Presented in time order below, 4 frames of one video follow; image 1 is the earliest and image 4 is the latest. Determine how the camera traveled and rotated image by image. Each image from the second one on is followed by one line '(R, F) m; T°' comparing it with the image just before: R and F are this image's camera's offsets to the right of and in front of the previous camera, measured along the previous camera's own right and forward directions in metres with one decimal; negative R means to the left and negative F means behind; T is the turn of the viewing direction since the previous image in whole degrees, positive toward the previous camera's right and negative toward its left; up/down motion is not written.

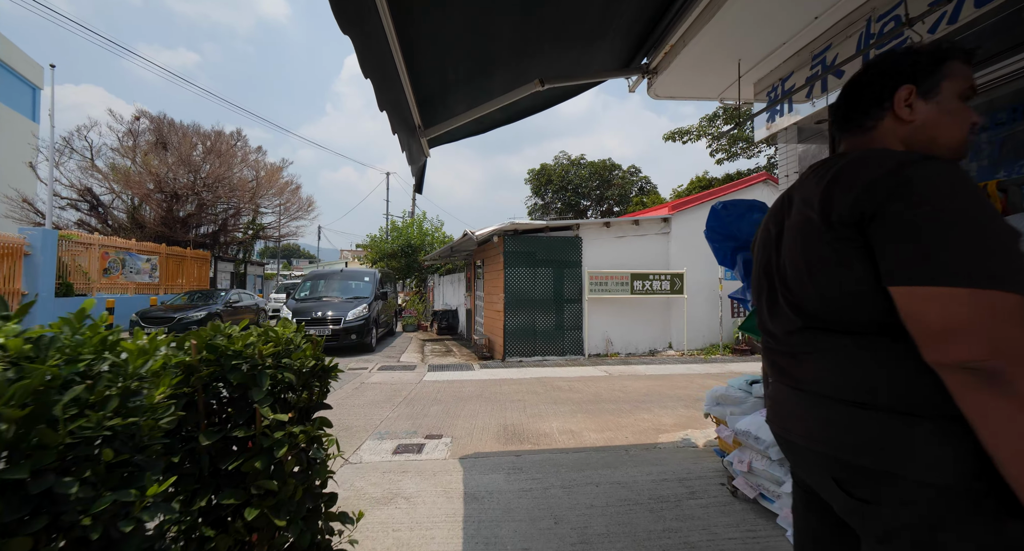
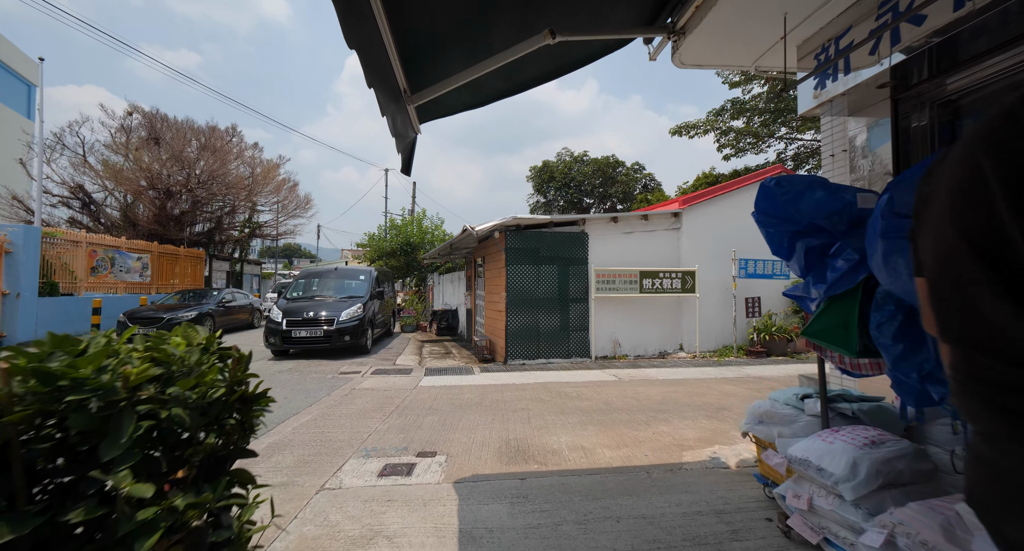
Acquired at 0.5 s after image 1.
(0.0, +0.5) m; 0°
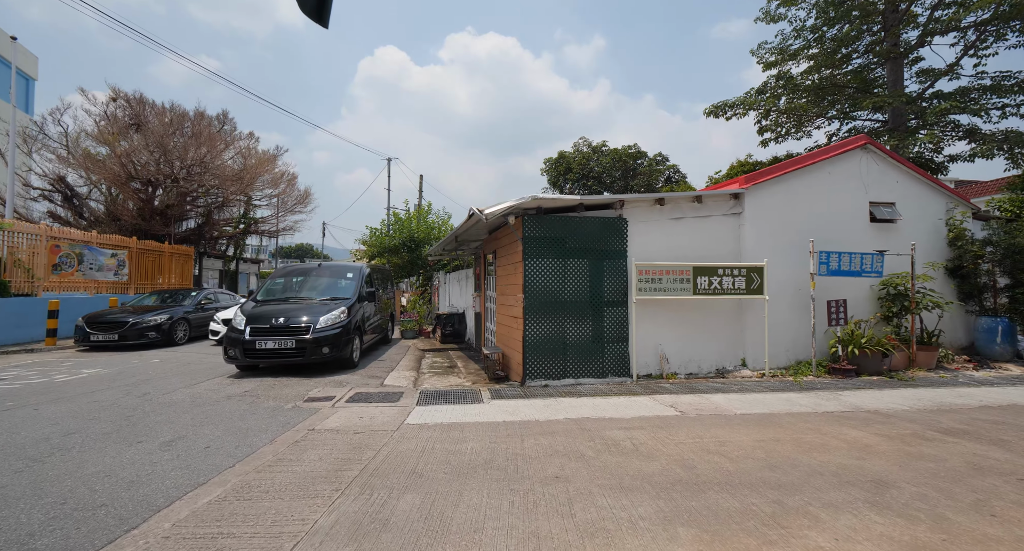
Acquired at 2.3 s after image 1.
(-0.1, +1.7) m; -1°
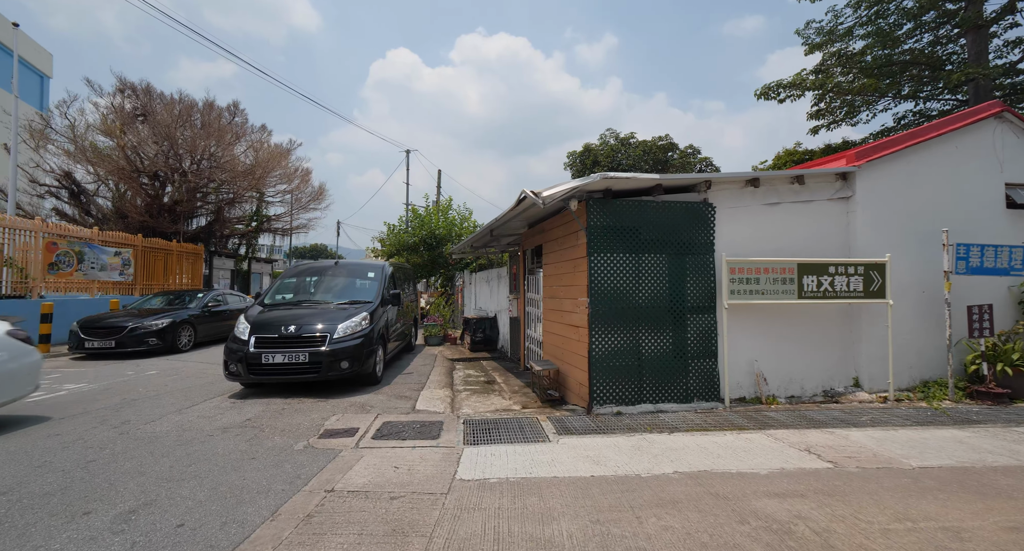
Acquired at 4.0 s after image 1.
(-0.6, +1.2) m; -2°
